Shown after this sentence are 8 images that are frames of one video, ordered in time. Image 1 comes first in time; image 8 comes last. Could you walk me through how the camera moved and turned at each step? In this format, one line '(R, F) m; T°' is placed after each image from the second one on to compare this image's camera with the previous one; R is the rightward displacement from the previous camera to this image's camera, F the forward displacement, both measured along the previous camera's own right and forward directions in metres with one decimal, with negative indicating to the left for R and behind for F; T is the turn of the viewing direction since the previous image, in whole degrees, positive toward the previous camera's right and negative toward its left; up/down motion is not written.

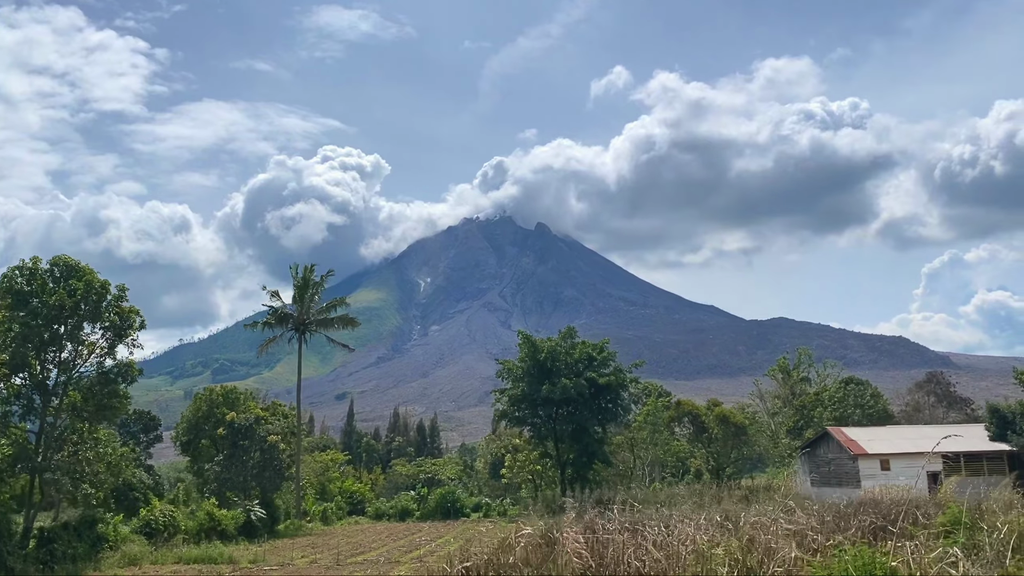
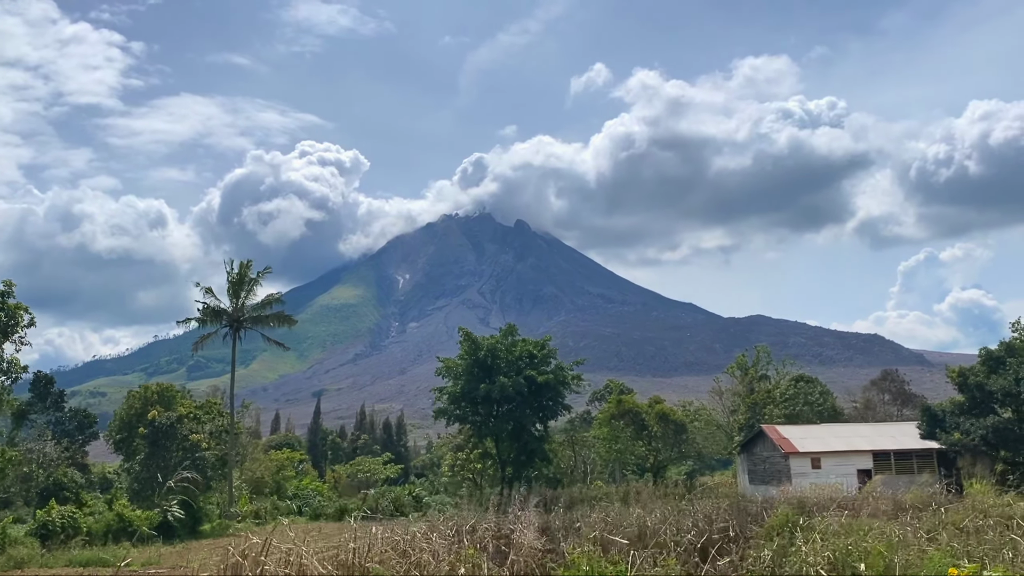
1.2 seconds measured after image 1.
(+2.0, +0.3) m; +1°
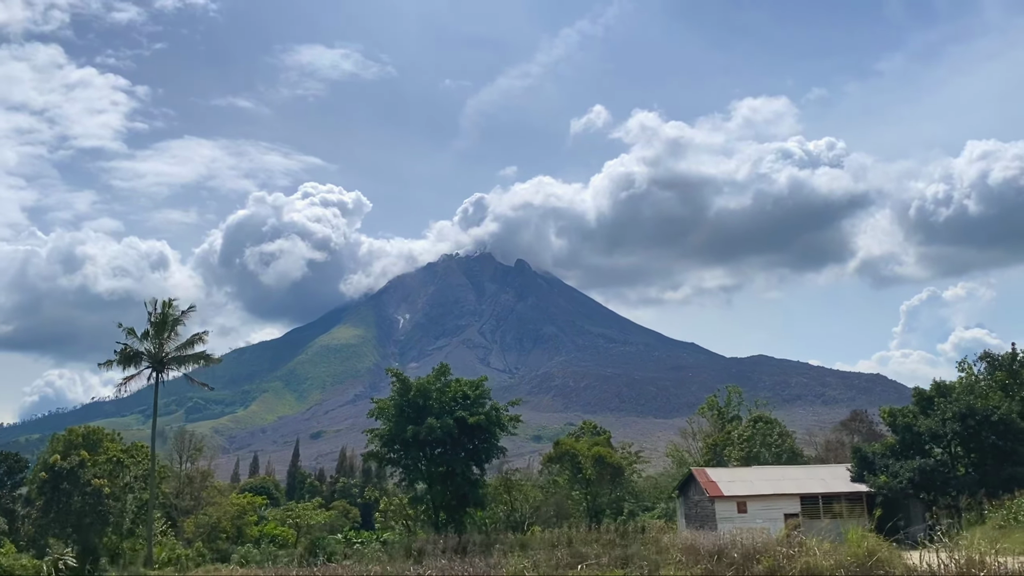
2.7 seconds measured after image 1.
(+3.5, +0.6) m; 0°
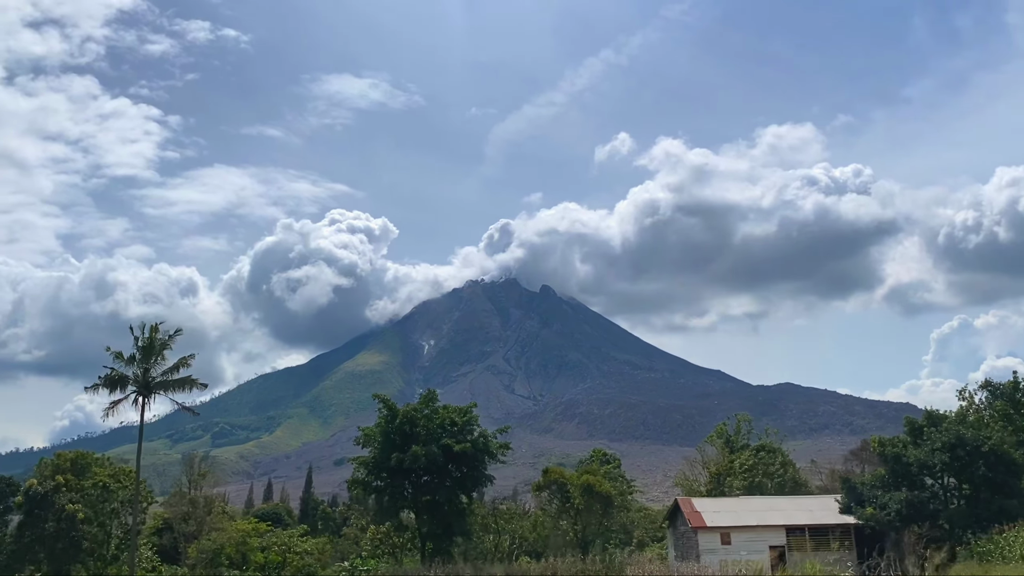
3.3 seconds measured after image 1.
(+1.9, +0.4) m; -2°
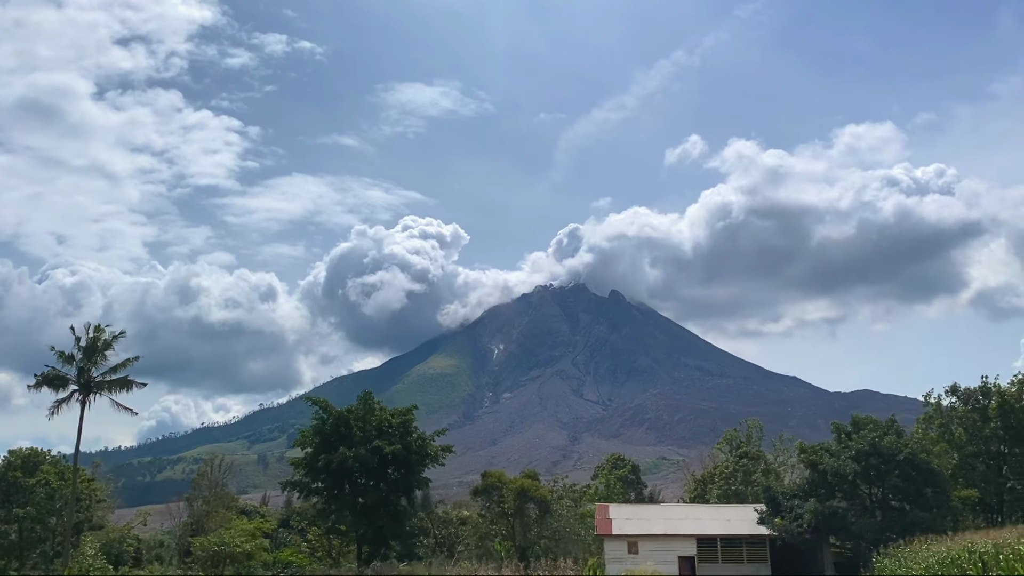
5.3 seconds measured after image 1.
(+6.6, +0.8) m; -5°
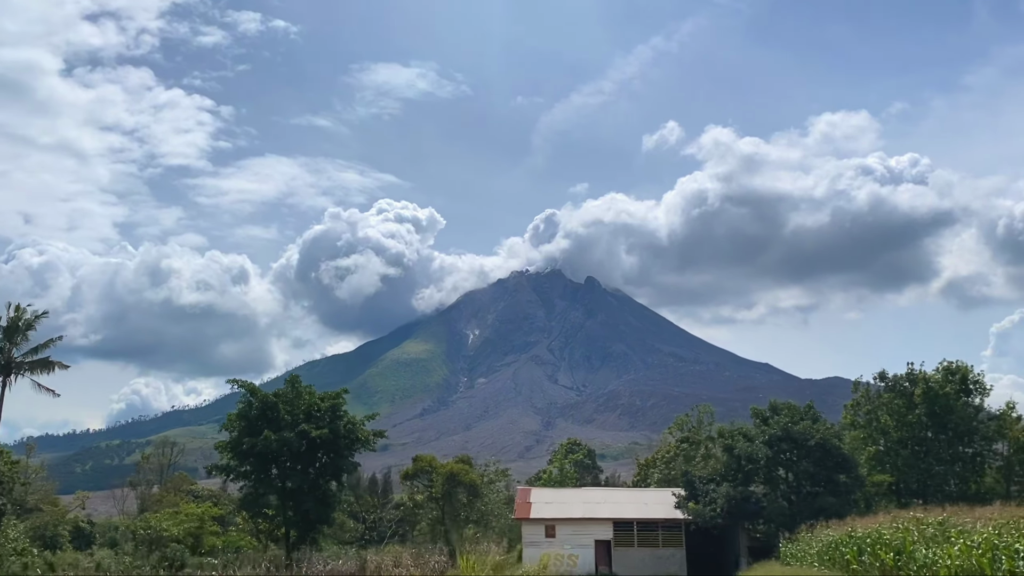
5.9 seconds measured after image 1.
(+2.0, +1.1) m; +1°
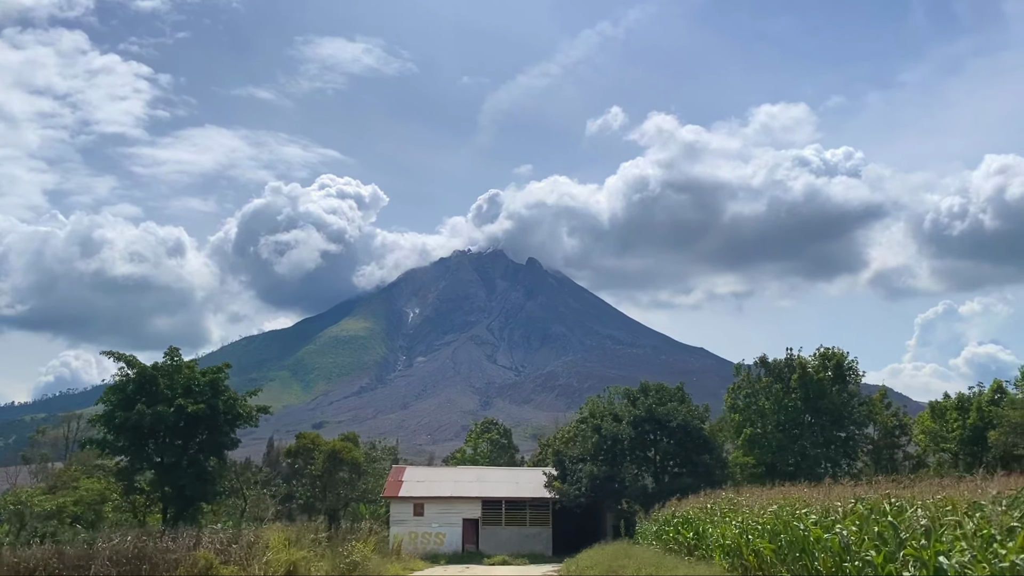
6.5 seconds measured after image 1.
(+2.7, -0.7) m; +4°
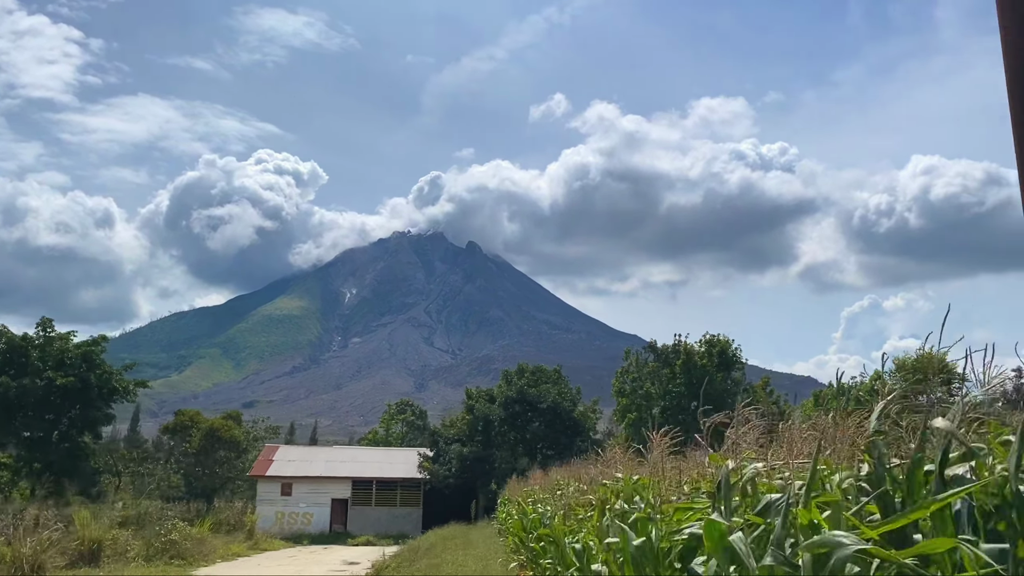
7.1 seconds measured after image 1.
(+2.3, +0.3) m; +4°
